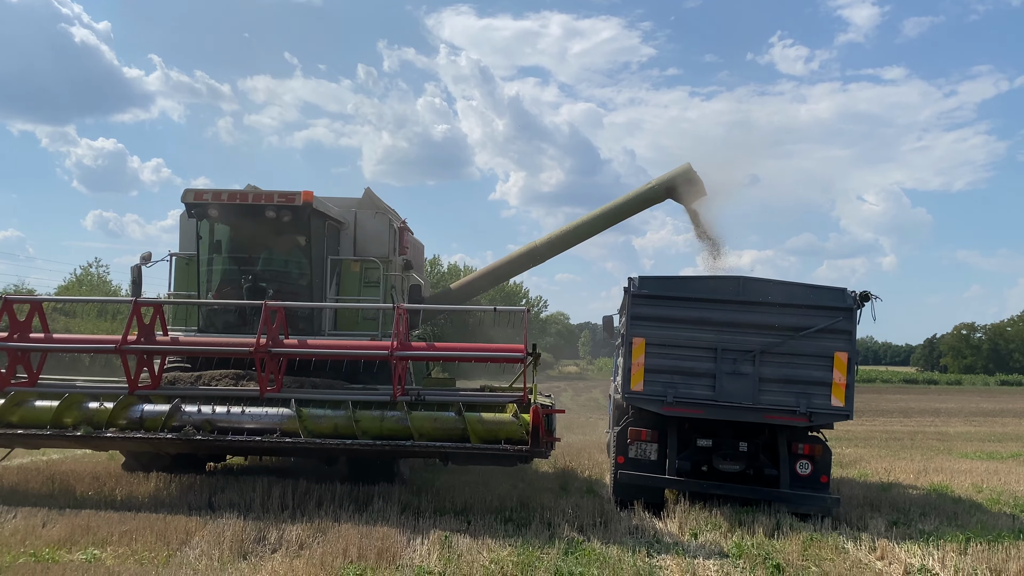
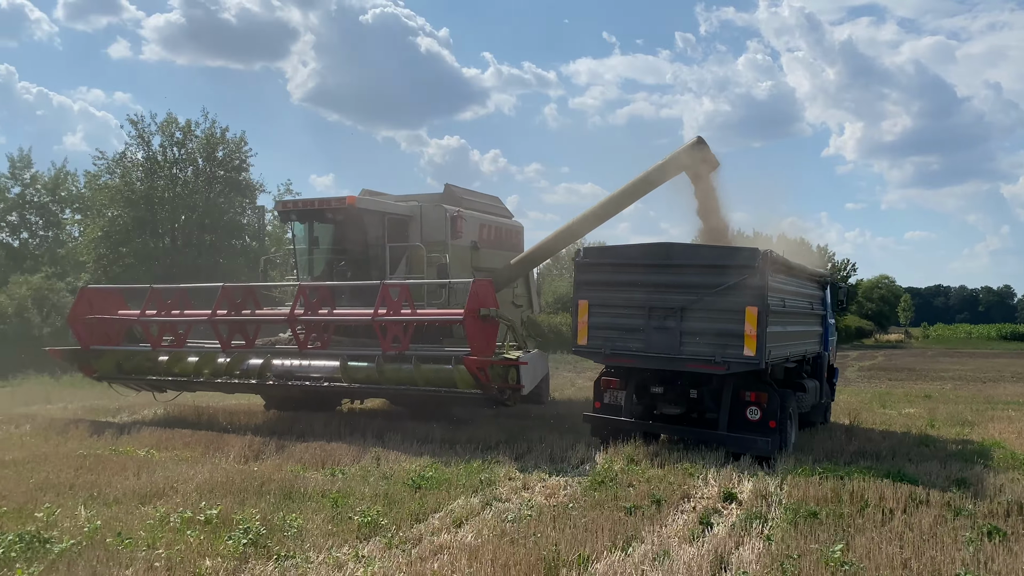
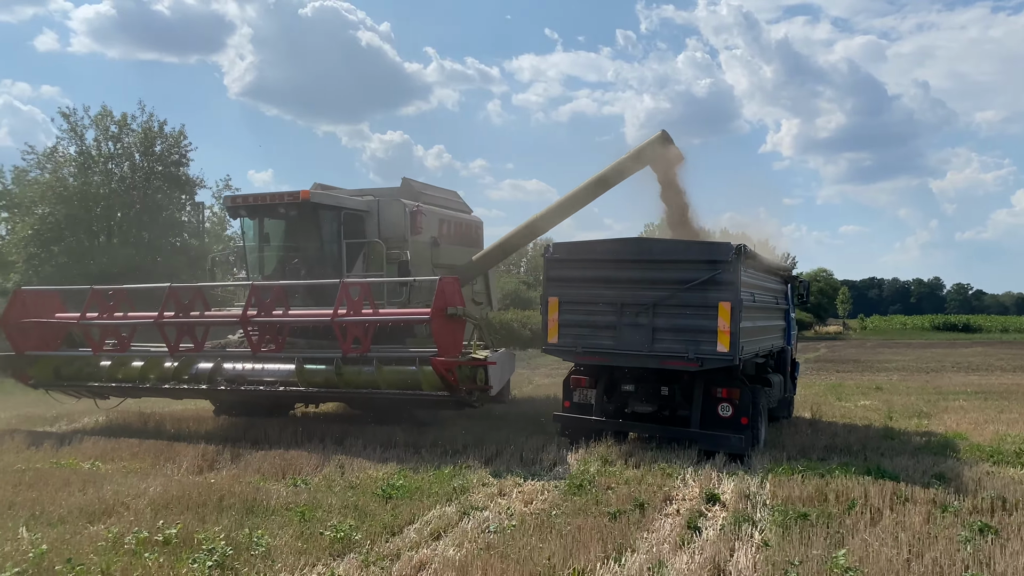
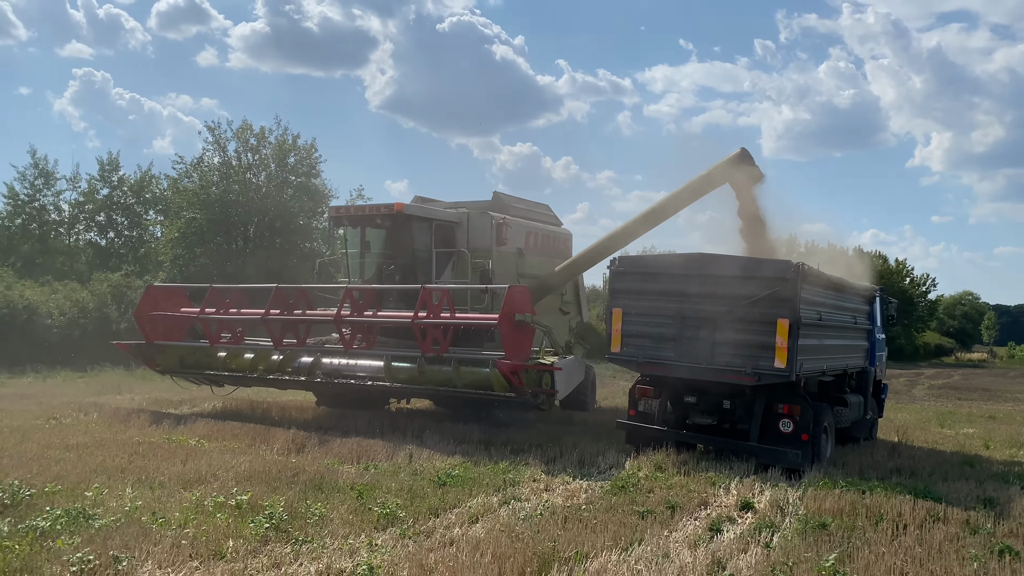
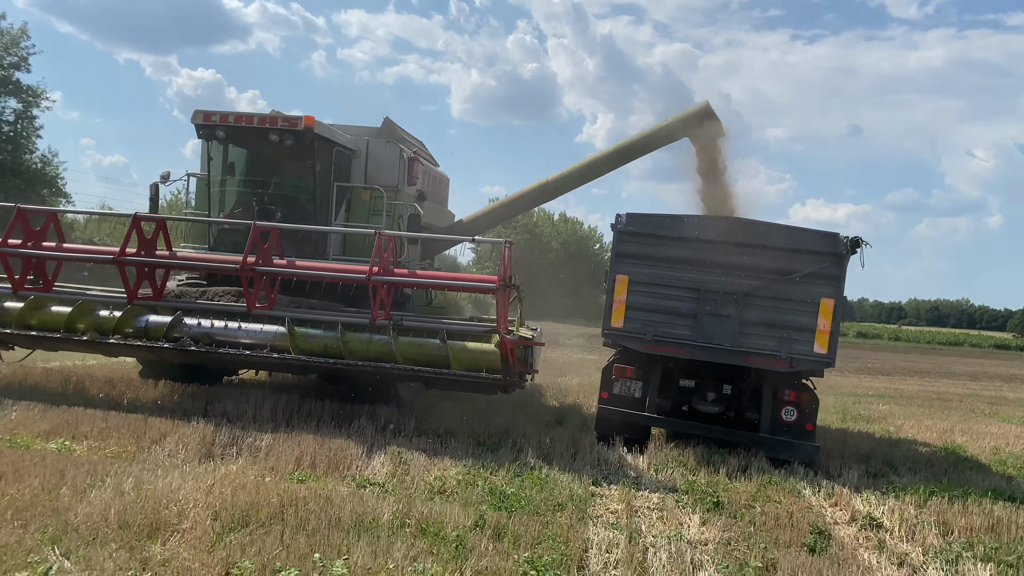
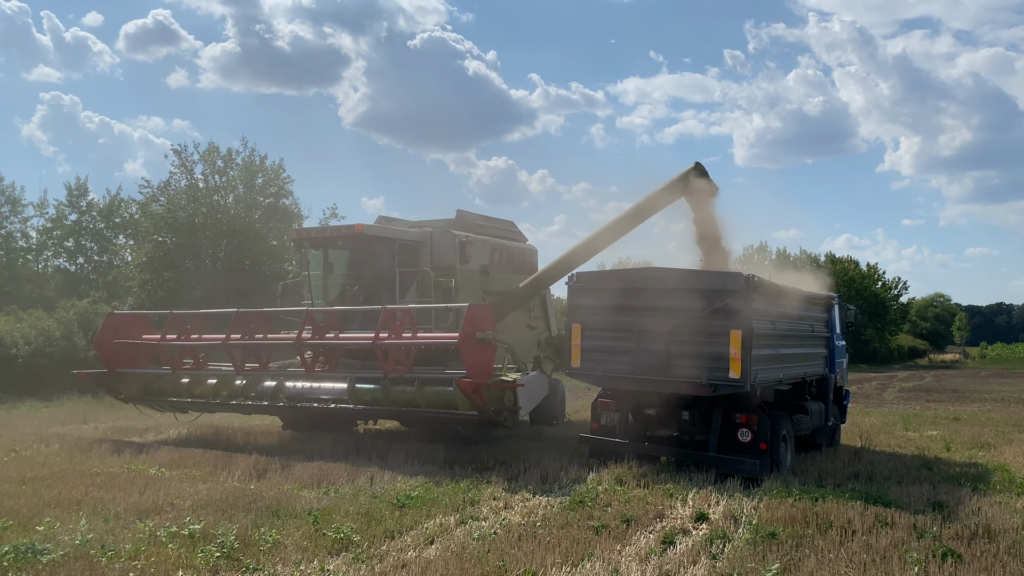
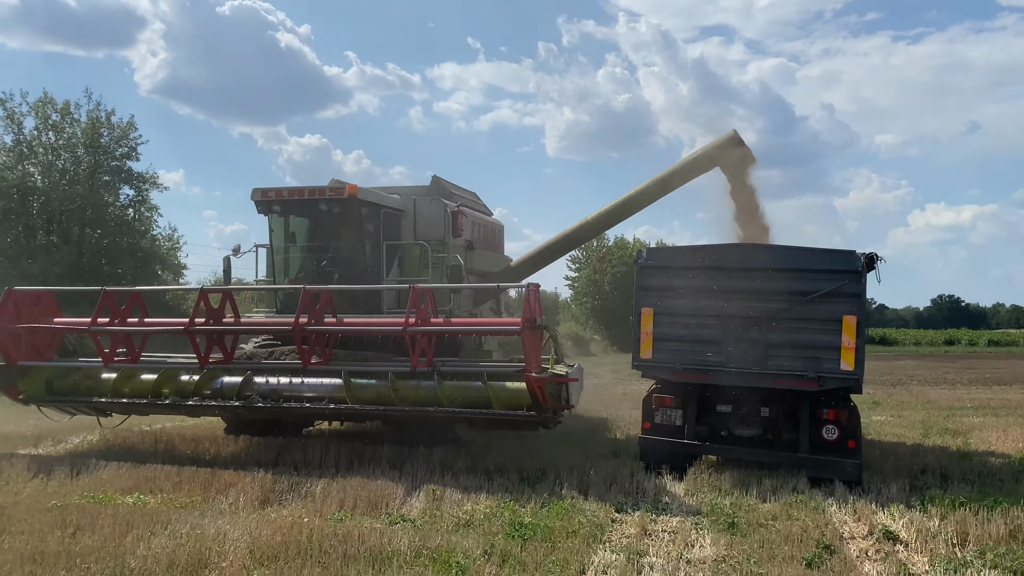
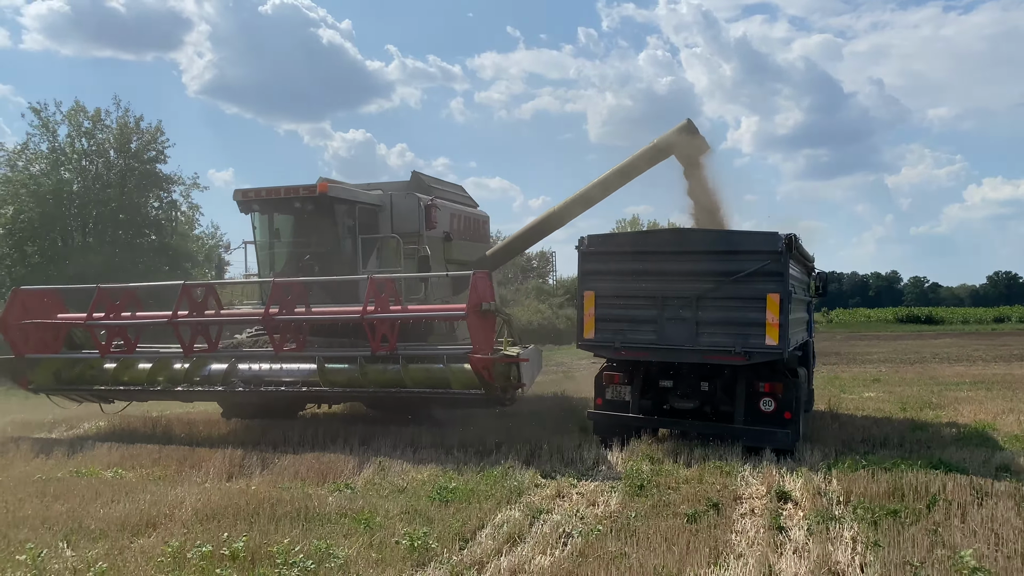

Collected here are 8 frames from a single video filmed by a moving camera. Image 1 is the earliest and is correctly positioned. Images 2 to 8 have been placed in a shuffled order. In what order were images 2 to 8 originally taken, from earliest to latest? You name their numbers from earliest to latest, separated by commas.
5, 7, 8, 3, 2, 4, 6
